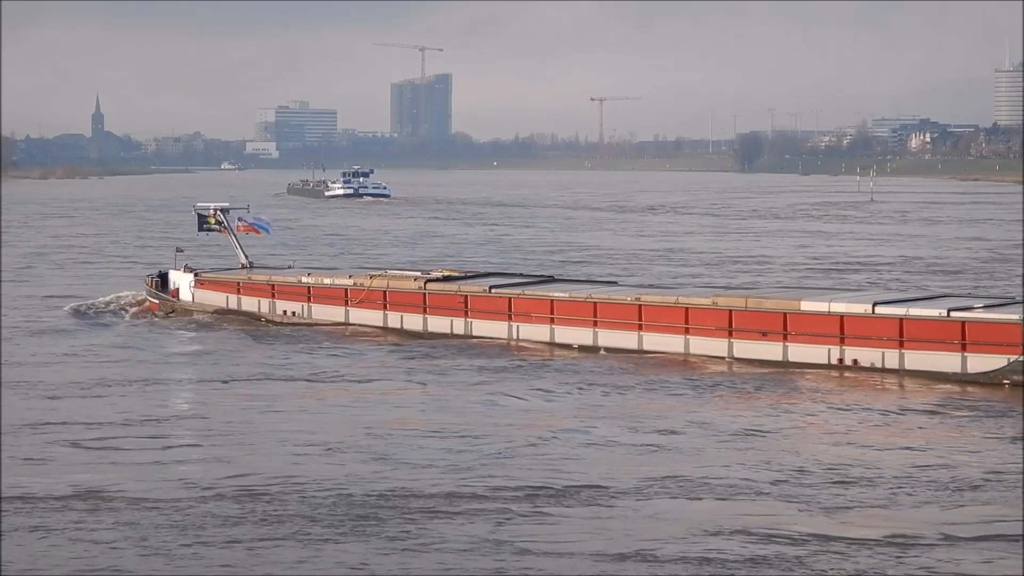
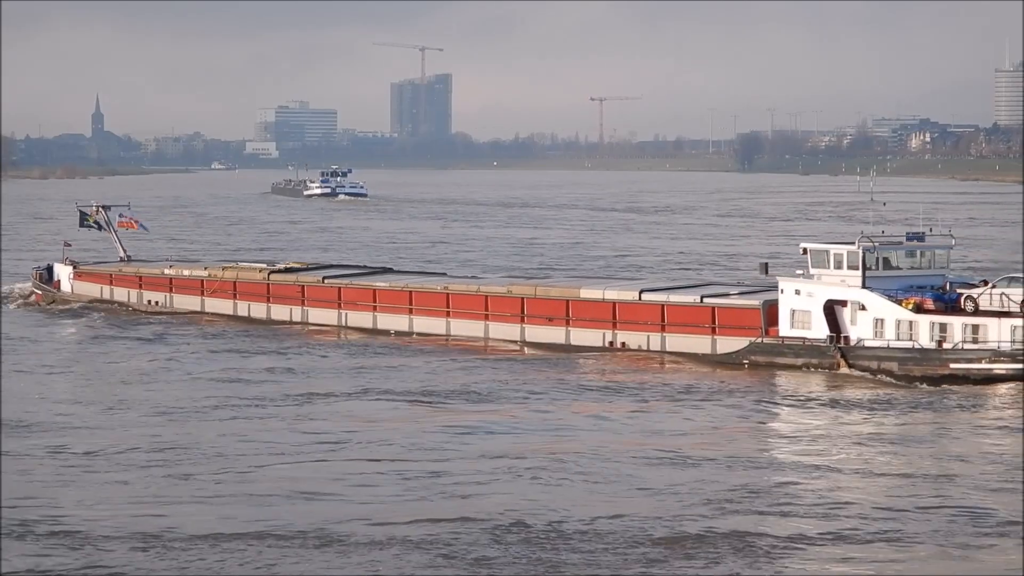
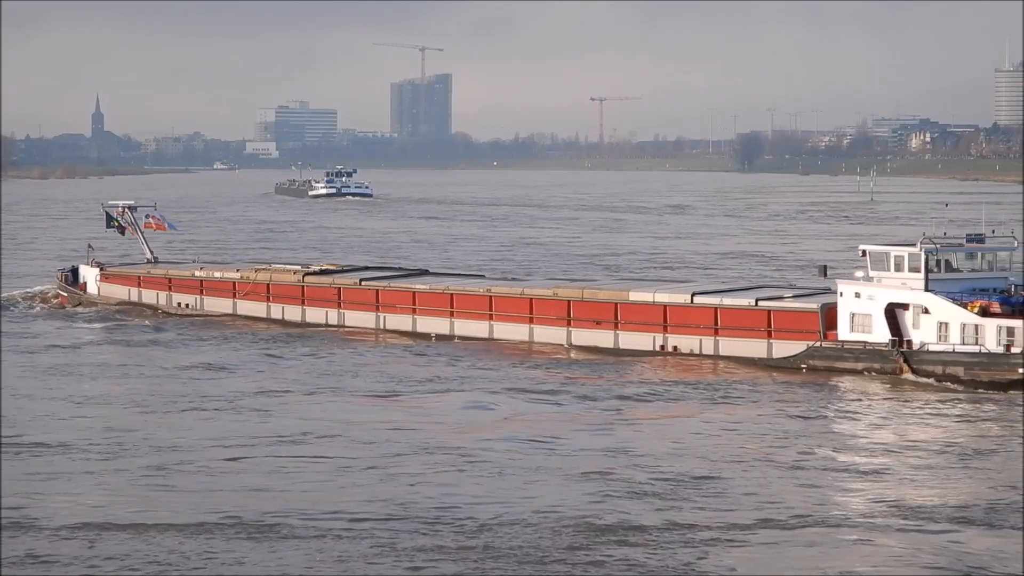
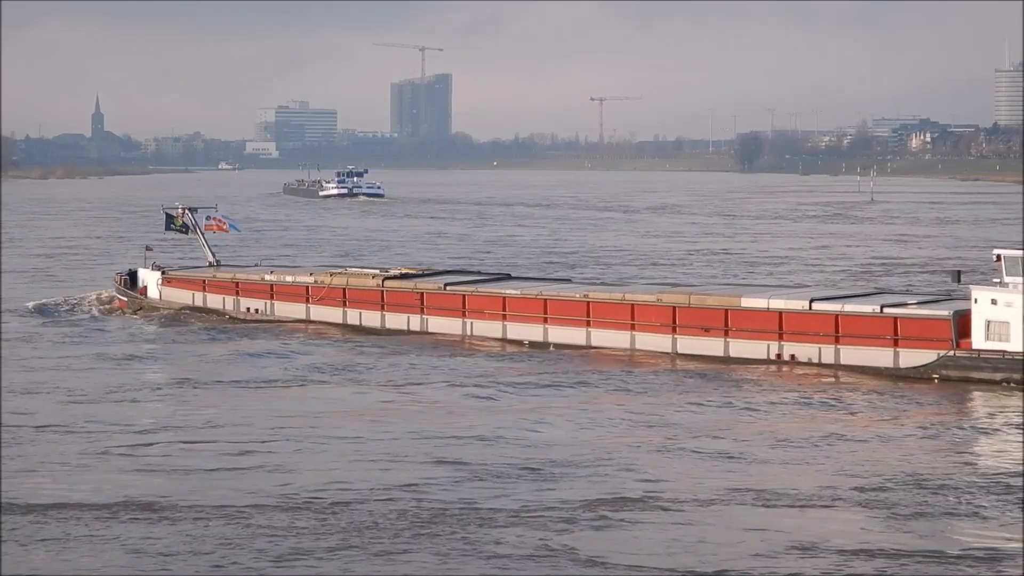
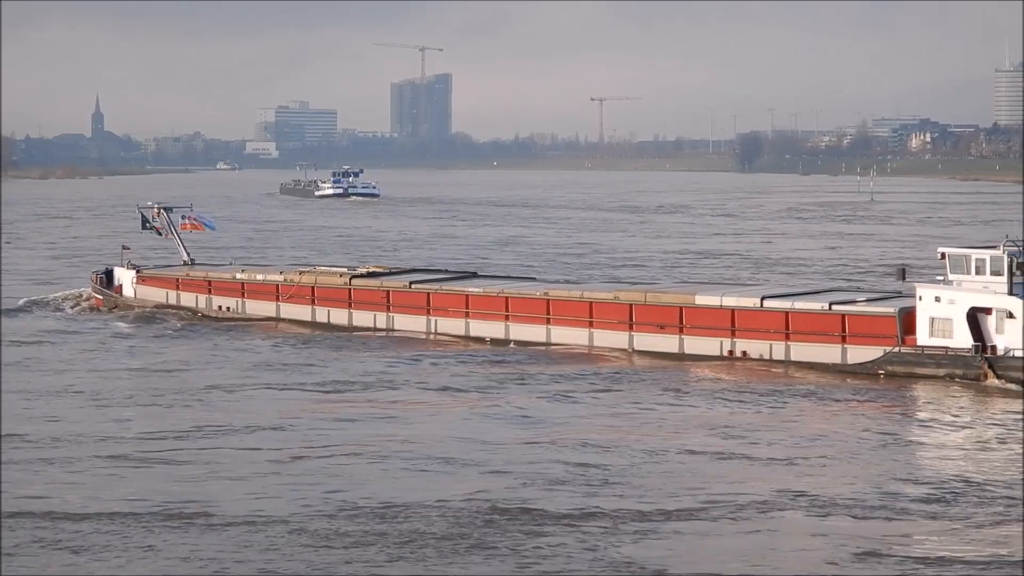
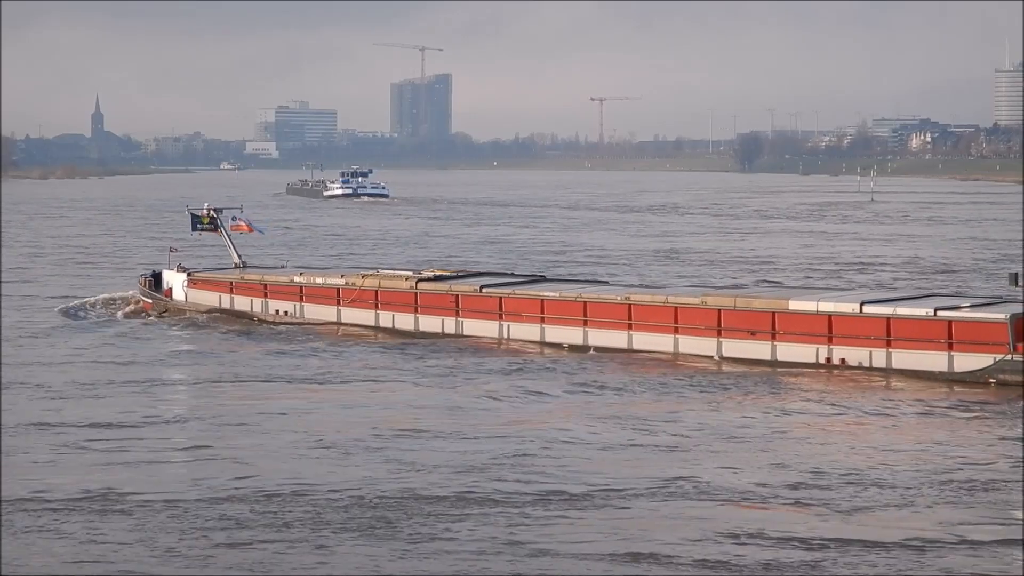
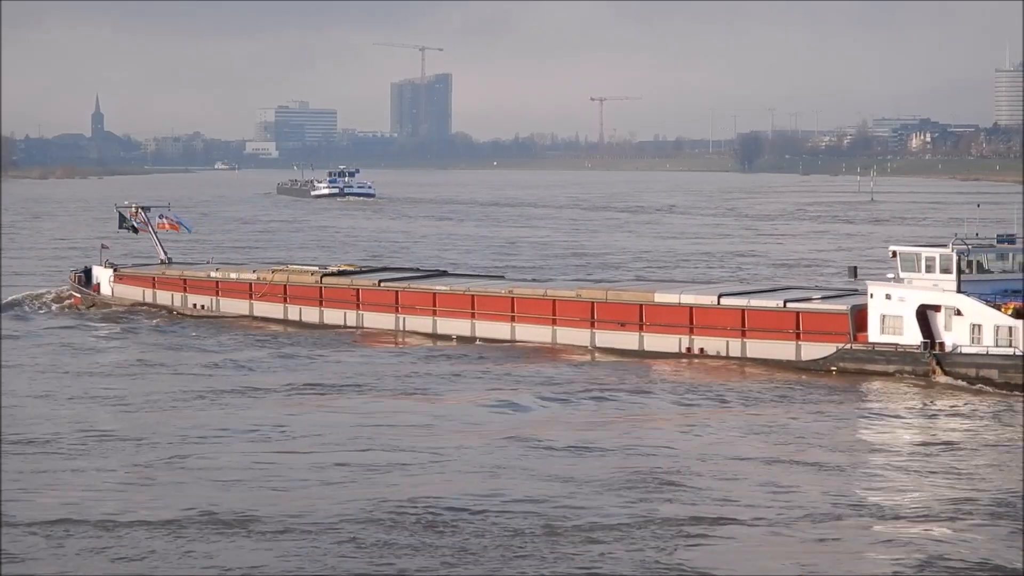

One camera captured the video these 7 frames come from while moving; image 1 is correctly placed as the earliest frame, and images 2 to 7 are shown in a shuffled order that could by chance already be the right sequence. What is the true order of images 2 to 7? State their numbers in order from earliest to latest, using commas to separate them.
6, 4, 5, 7, 3, 2
